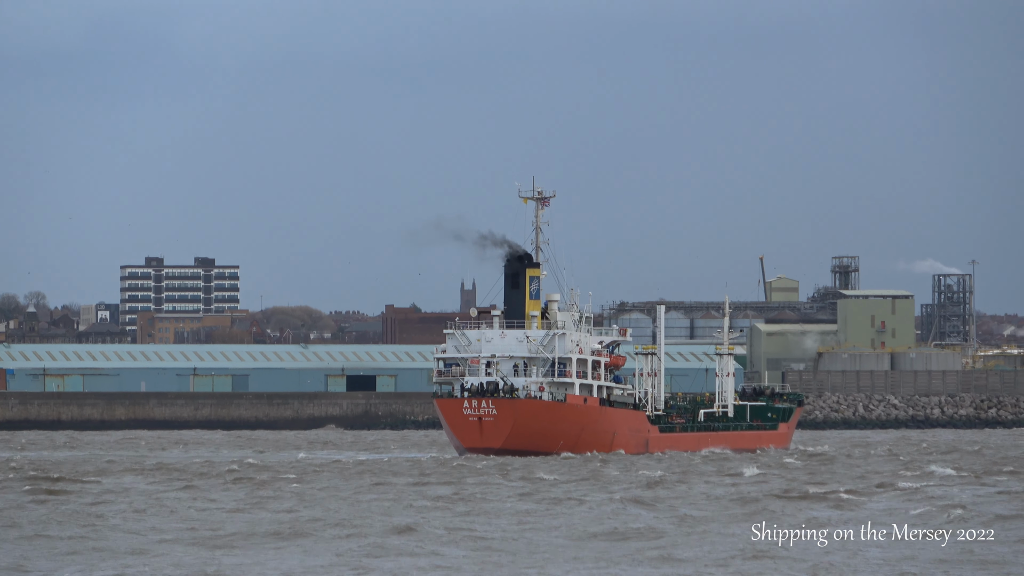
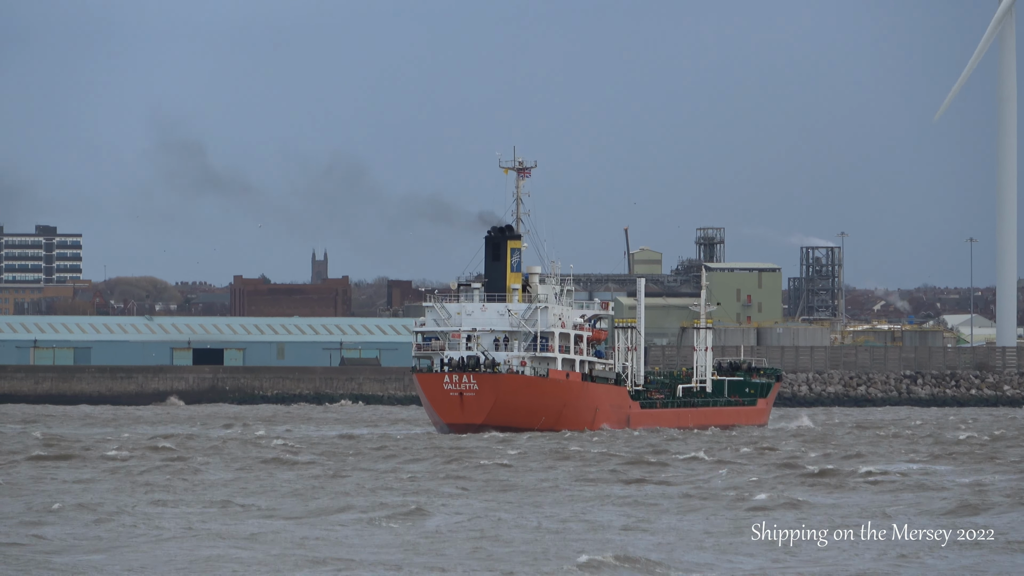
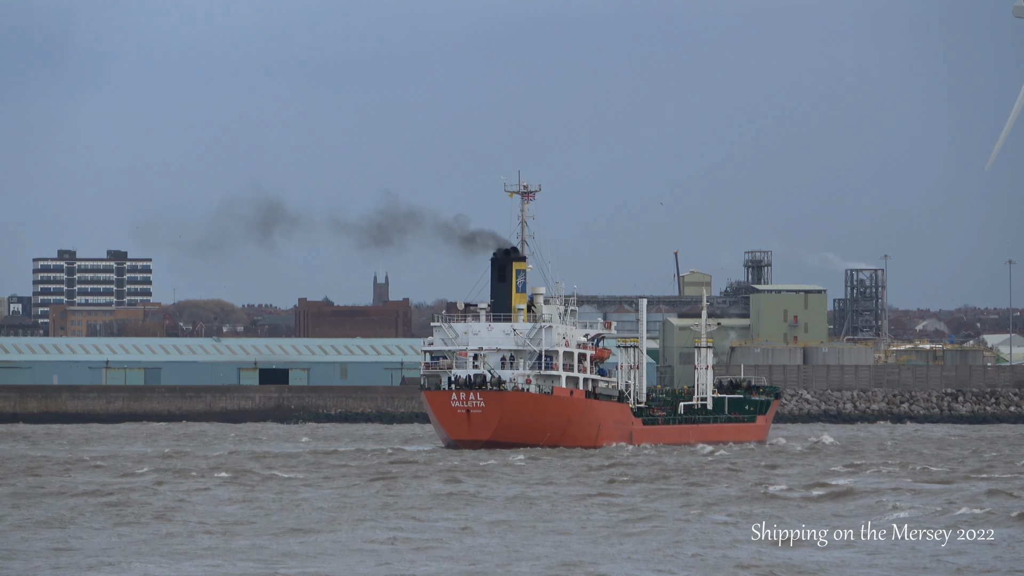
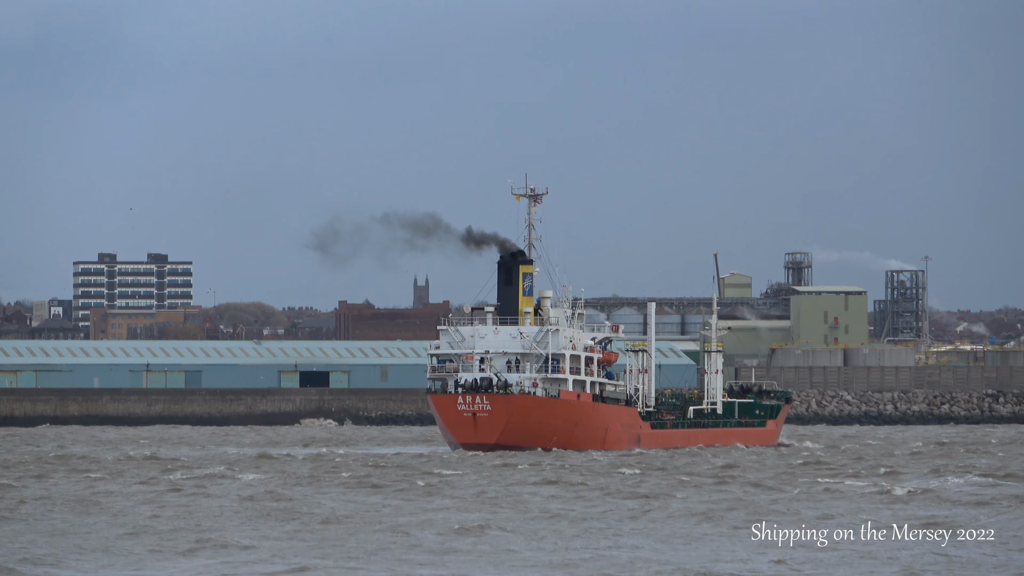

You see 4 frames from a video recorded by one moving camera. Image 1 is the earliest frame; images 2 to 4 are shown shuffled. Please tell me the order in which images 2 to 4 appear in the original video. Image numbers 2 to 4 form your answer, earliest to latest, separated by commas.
4, 3, 2
